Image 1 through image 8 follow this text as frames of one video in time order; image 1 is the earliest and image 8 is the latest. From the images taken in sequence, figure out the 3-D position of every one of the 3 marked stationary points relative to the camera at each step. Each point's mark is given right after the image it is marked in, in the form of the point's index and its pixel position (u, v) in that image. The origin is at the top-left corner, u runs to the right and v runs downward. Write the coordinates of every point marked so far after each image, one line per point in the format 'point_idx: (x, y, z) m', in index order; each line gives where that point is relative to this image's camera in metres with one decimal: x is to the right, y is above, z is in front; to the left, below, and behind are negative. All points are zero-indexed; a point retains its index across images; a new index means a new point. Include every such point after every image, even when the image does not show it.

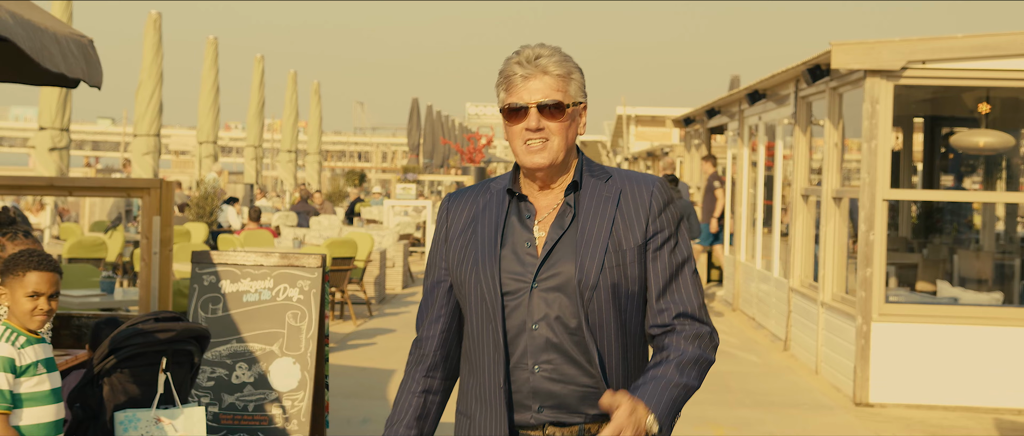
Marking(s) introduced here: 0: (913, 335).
0: (+3.2, -0.9, +7.9) m
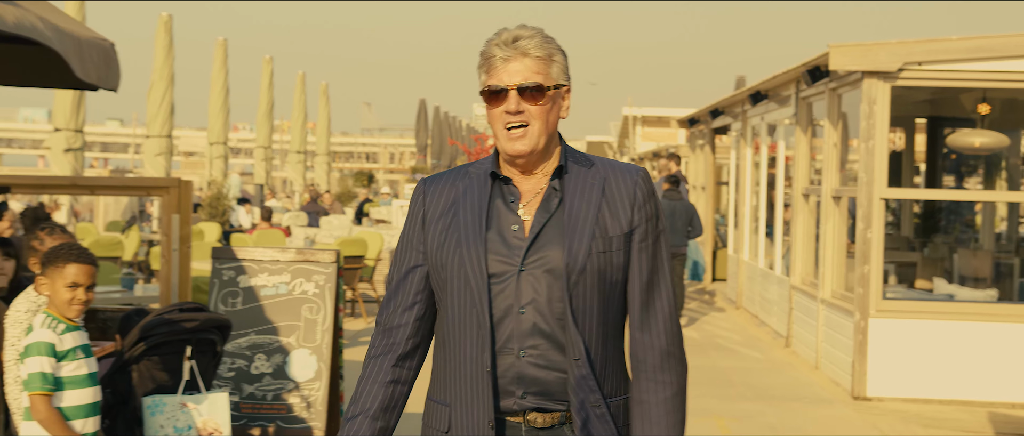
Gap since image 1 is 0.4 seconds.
0: (+3.2, -0.9, +8.1) m
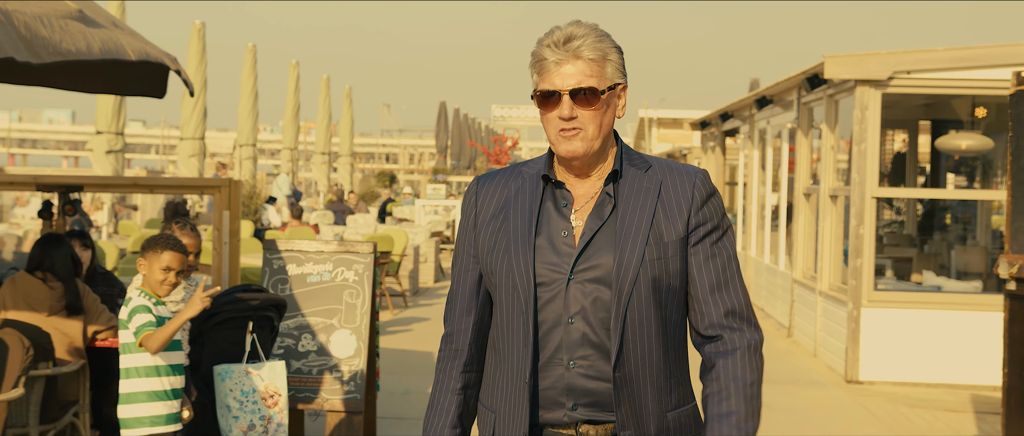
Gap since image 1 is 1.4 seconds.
0: (+3.4, -0.9, +8.7) m
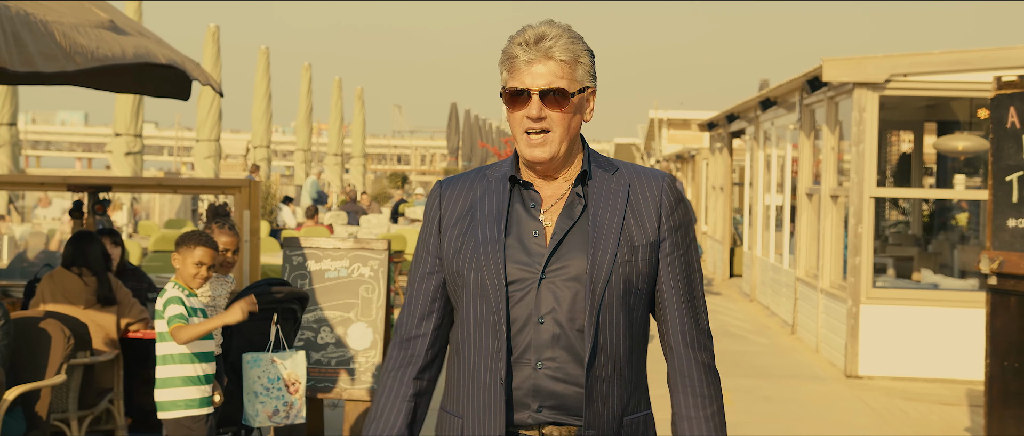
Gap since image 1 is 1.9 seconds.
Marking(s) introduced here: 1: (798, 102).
0: (+3.5, -0.9, +9.0) m
1: (+3.2, +1.3, +11.3) m
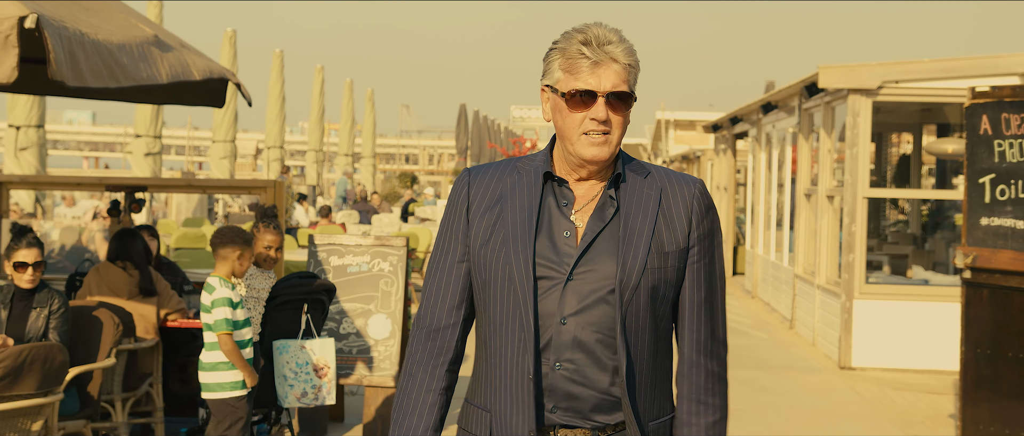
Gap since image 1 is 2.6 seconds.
0: (+3.5, -0.9, +9.4) m
1: (+3.3, +1.3, +11.7) m
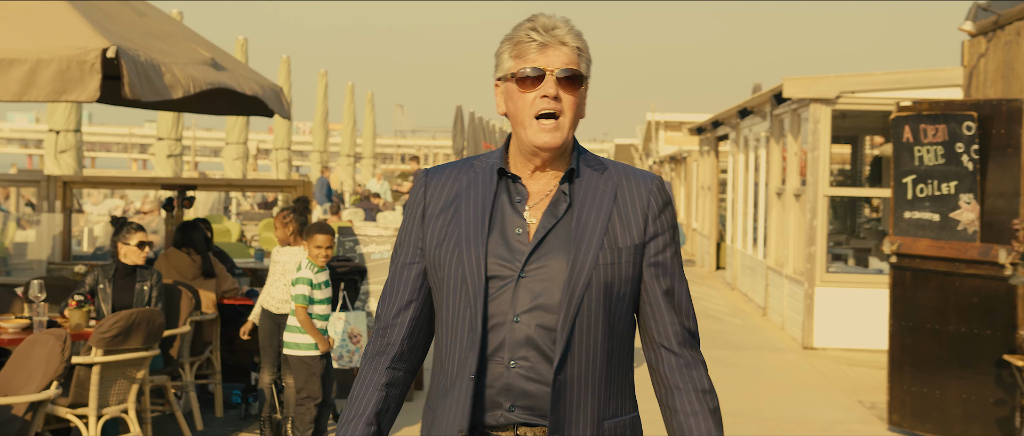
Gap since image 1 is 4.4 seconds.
0: (+3.5, -0.8, +10.6) m
1: (+3.3, +1.4, +12.9) m
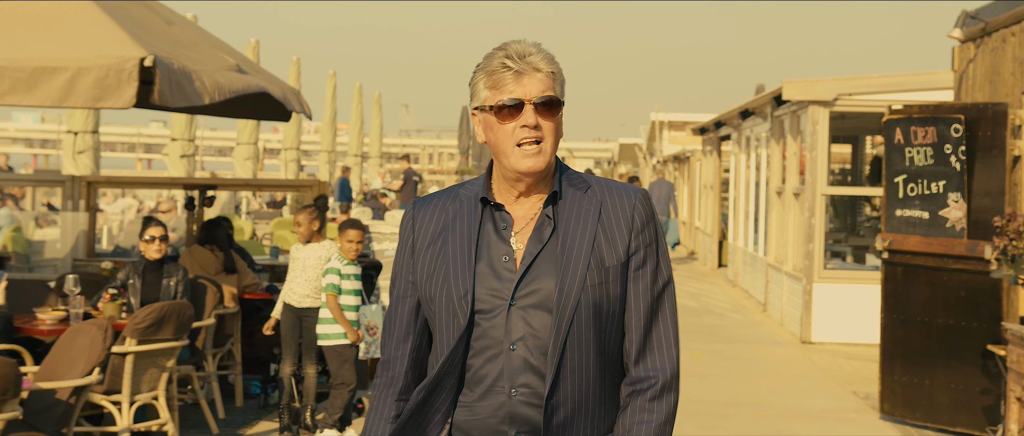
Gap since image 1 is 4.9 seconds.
0: (+3.6, -0.8, +10.9) m
1: (+3.4, +1.4, +13.2) m
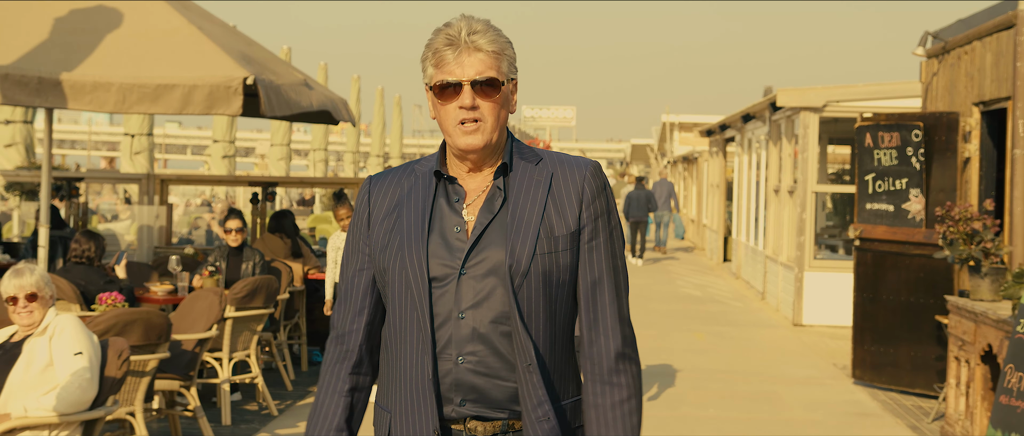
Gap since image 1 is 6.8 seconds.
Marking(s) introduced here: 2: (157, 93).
0: (+3.9, -0.8, +12.1) m
1: (+3.7, +1.4, +14.4) m
2: (-2.3, +0.8, +6.6) m
